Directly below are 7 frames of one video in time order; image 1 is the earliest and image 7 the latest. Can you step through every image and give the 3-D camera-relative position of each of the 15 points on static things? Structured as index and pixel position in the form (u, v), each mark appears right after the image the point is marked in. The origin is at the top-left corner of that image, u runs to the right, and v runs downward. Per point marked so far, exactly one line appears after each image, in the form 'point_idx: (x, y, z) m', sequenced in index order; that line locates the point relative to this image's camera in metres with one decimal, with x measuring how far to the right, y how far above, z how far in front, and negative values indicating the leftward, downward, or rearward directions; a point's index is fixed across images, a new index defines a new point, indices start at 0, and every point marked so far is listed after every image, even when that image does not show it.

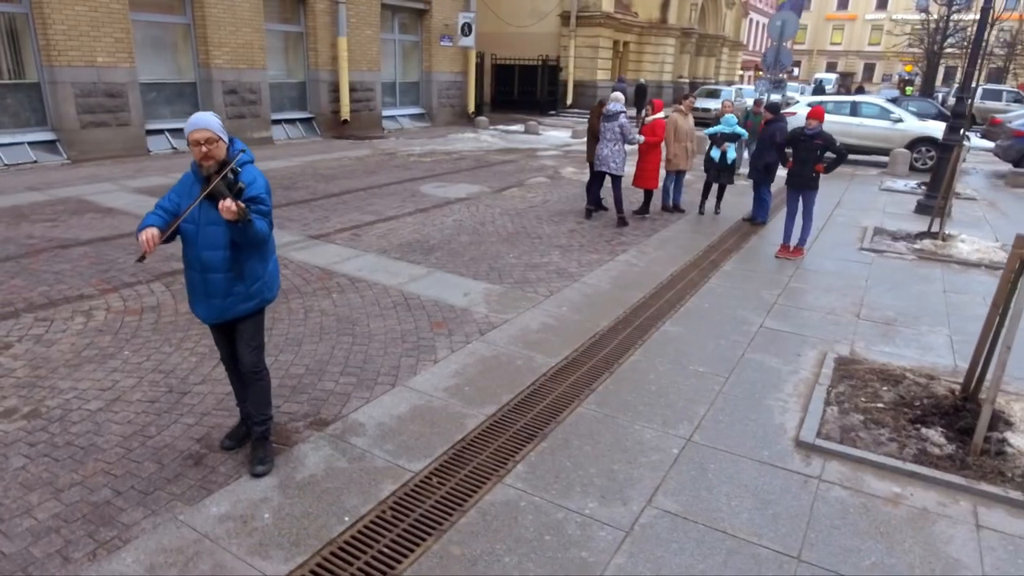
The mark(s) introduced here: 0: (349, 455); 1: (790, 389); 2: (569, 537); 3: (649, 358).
0: (-0.9, -1.0, +3.9) m
1: (+2.0, -0.7, +4.8) m
2: (+0.3, -1.2, +3.3) m
3: (+1.1, -0.6, +5.3) m
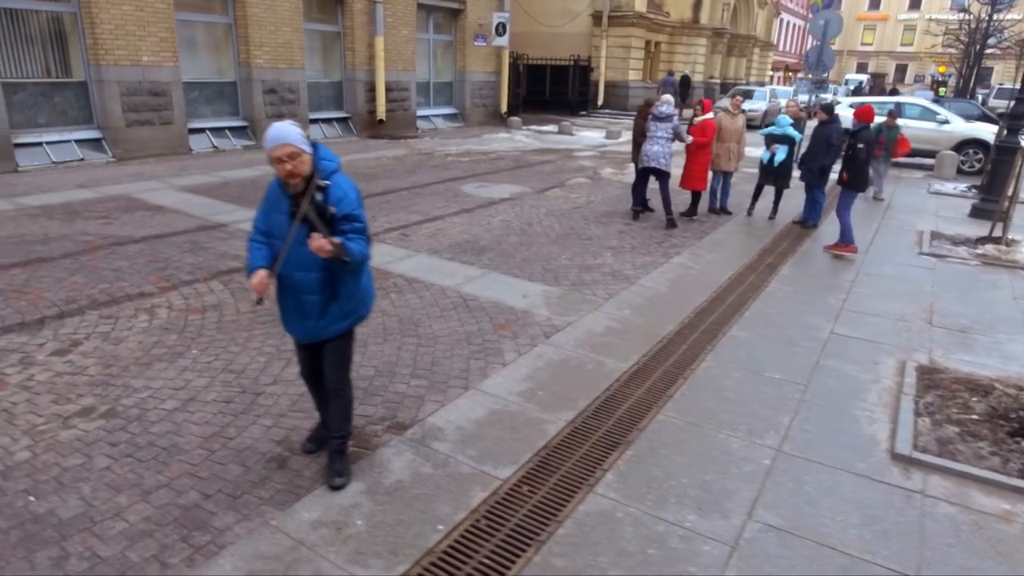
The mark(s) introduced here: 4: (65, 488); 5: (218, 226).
0: (-0.4, -1.0, +3.8) m
1: (+2.6, -0.8, +4.6) m
2: (+0.8, -1.3, +3.2) m
3: (+1.7, -0.6, +5.1) m
4: (-2.3, -1.0, +3.4) m
5: (-3.5, +0.8, +7.9) m
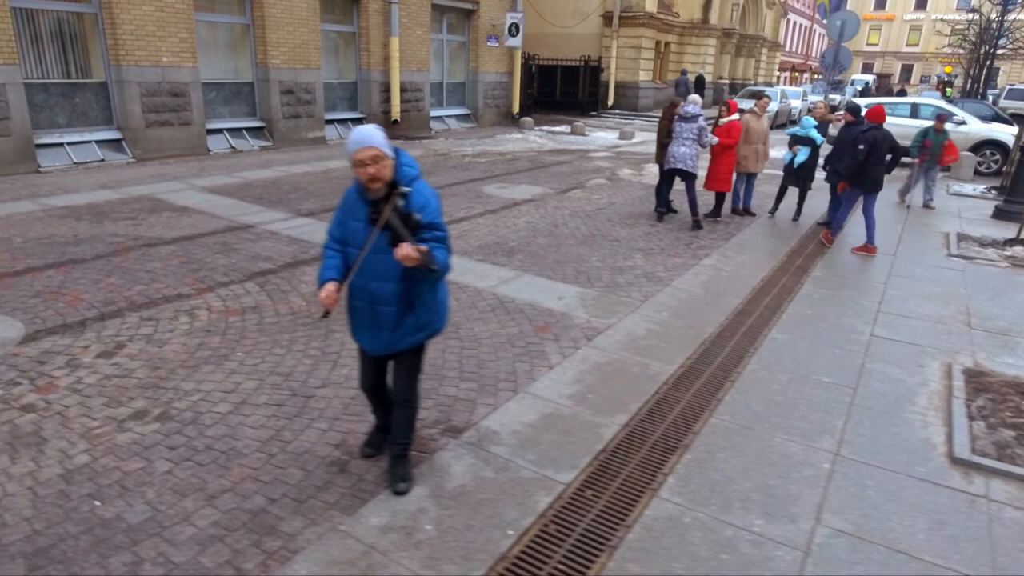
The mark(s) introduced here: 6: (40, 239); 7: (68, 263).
0: (-0.1, -1.0, +3.8) m
1: (+2.9, -0.8, +4.6) m
2: (+1.1, -1.3, +3.2) m
3: (+2.0, -0.6, +5.1) m
4: (-1.9, -1.0, +3.4) m
5: (-3.2, +0.7, +7.9) m
6: (-5.0, +0.5, +7.0) m
7: (-4.3, +0.2, +6.4) m
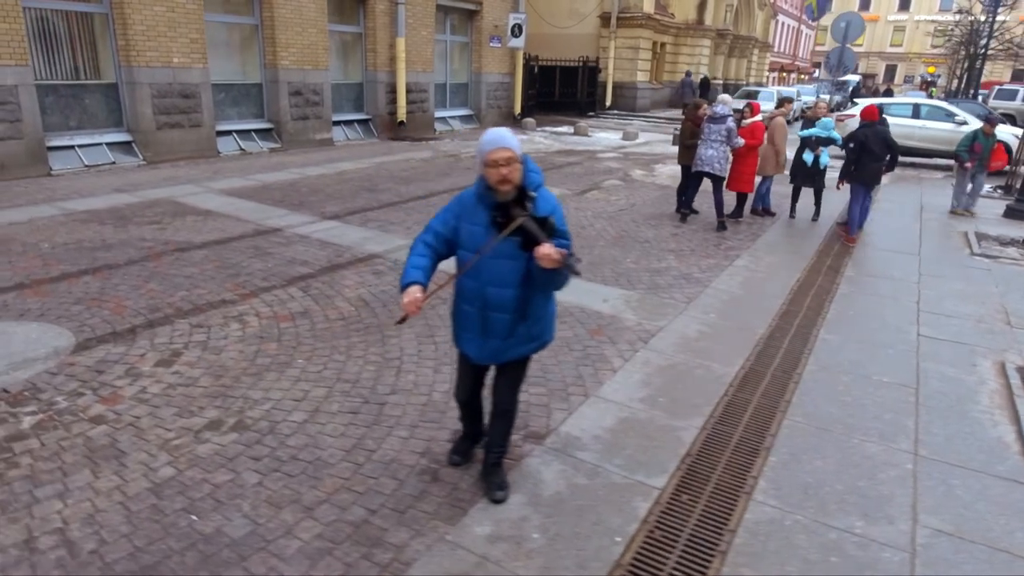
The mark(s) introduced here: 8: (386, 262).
0: (+0.4, -1.0, +3.7) m
1: (+3.4, -0.8, +4.7) m
2: (+1.7, -1.3, +3.2) m
3: (+2.5, -0.6, +5.1) m
4: (-1.4, -1.1, +3.3) m
5: (-2.8, +0.7, +7.8) m
6: (-4.6, +0.5, +6.8) m
7: (-3.9, +0.2, +6.2) m
8: (-1.3, +0.3, +6.9) m
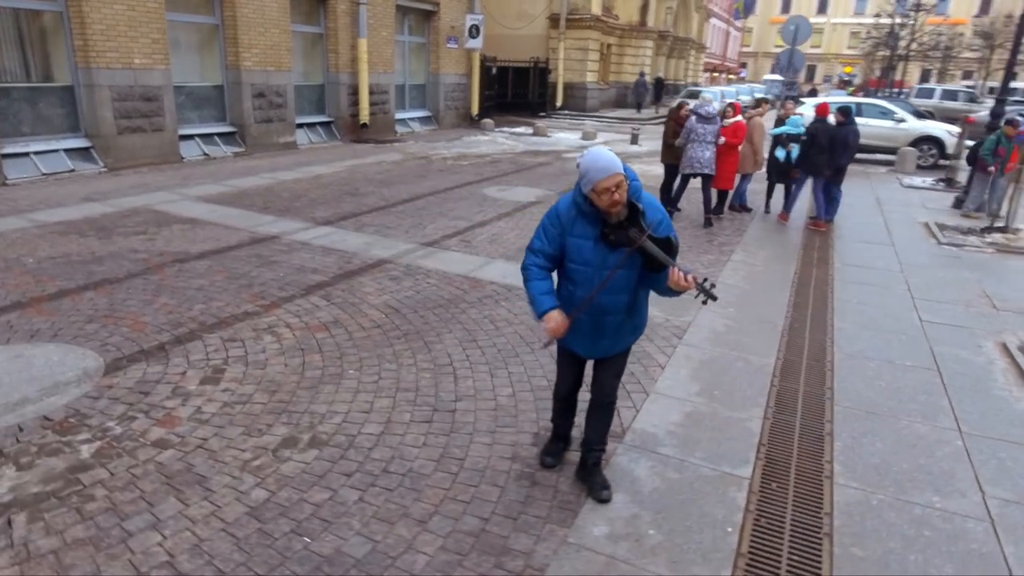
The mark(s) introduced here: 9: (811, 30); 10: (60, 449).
0: (+0.9, -1.0, +3.8) m
1: (+3.8, -0.7, +5.1) m
2: (+2.2, -1.3, +3.4) m
3: (+2.8, -0.5, +5.4) m
4: (-0.9, -1.1, +3.2) m
5: (-2.8, +0.6, +7.5) m
6: (-4.4, +0.3, +6.4) m
7: (-3.6, 0.0, +5.9) m
8: (-1.2, +0.2, +6.8) m
9: (+6.5, +5.6, +14.4) m
10: (-2.5, -0.9, +3.6) m
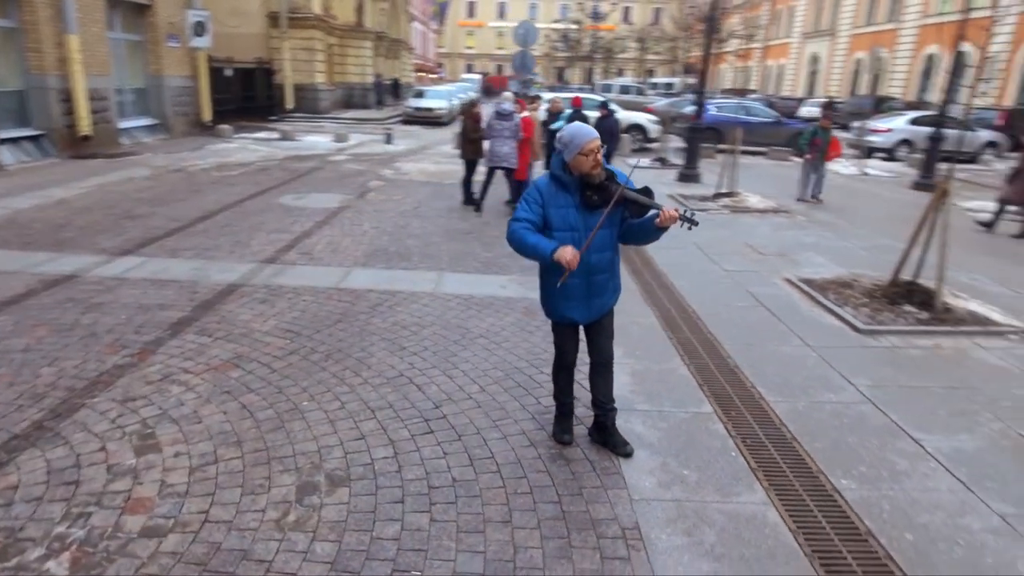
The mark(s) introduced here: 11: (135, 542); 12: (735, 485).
0: (+0.9, -0.8, +4.3) m
1: (+2.9, -0.2, +6.6) m
2: (+2.3, -0.9, +4.5) m
3: (+1.9, -0.2, +6.6) m
4: (-0.4, -1.2, +3.0) m
5: (-4.1, +0.1, +6.1) m
6: (-5.1, -0.4, +4.4) m
7: (-4.2, -0.5, +4.3) m
8: (-2.4, 0.0, +6.1) m
9: (+0.6, +6.2, +16.0) m
10: (-2.1, -1.2, +2.7) m
11: (-1.7, -1.1, +3.0) m
12: (+1.2, -1.1, +3.6) m
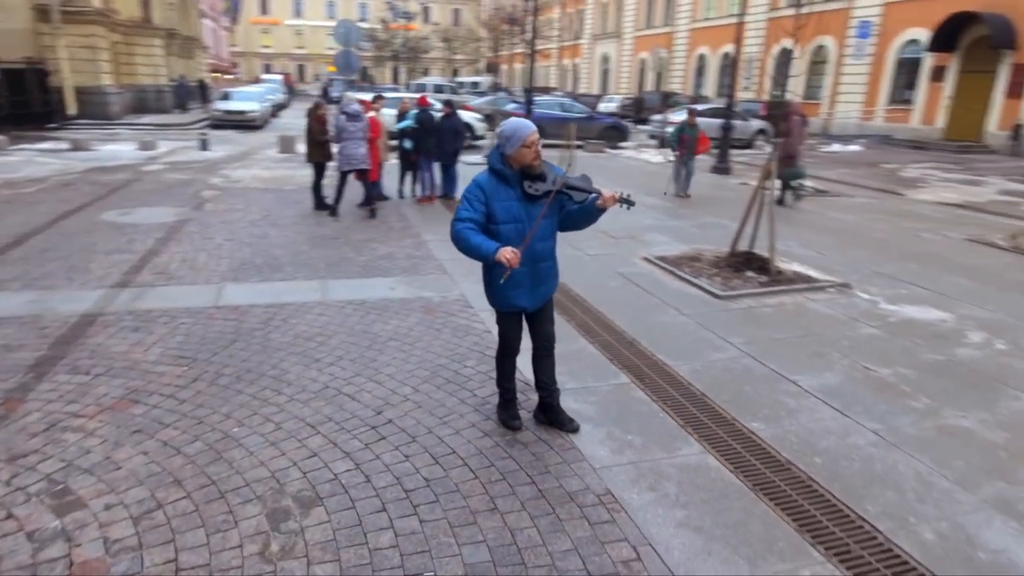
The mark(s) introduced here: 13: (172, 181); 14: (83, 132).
0: (+0.5, -0.7, +4.6) m
1: (+1.7, +0.1, +7.4) m
2: (+1.8, -0.6, +5.2) m
3: (+0.8, 0.0, +7.0) m
4: (-0.4, -1.2, +3.0) m
5: (-4.9, -0.3, +5.0) m
6: (-5.4, -0.9, +3.0) m
7: (-4.4, -0.9, +3.2) m
8: (-3.2, -0.2, +5.5) m
9: (-3.6, +6.1, +15.7) m
10: (-1.9, -1.3, +2.3) m
11: (-1.6, -1.3, +2.6) m
12: (+1.0, -0.9, +4.0) m
13: (-6.0, +1.9, +11.7) m
14: (-11.0, +3.9, +16.7) m
